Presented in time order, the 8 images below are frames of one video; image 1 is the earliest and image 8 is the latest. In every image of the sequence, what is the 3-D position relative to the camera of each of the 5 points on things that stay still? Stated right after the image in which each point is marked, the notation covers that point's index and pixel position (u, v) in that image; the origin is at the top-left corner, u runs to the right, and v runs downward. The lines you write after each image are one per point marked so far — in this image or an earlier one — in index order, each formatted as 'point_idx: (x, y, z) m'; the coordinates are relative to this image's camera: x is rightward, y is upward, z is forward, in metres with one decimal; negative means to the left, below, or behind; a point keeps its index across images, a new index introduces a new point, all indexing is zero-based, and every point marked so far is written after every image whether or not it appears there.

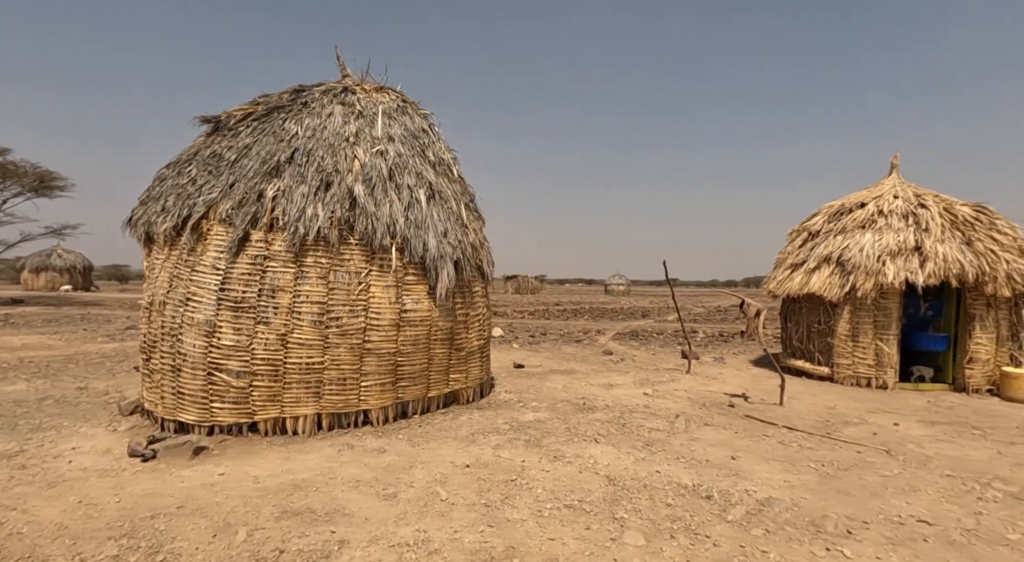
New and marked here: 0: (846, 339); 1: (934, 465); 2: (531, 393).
0: (+5.8, -1.0, +9.5) m
1: (+4.0, -1.8, +5.3) m
2: (+0.3, -1.7, +8.2) m
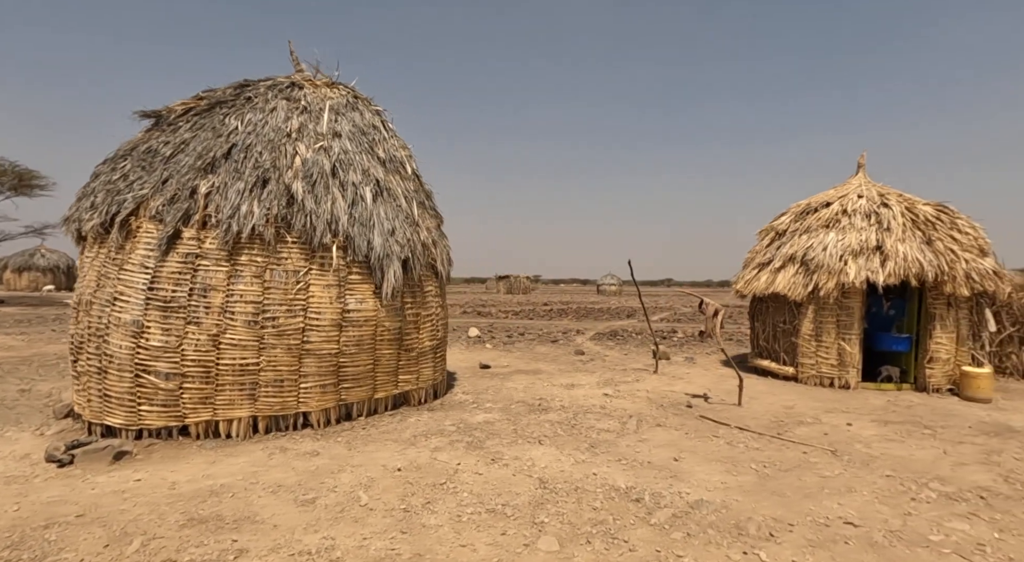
0: (+5.2, -1.0, +9.5) m
1: (+3.5, -1.8, +5.2) m
2: (-0.3, -1.7, +8.1) m
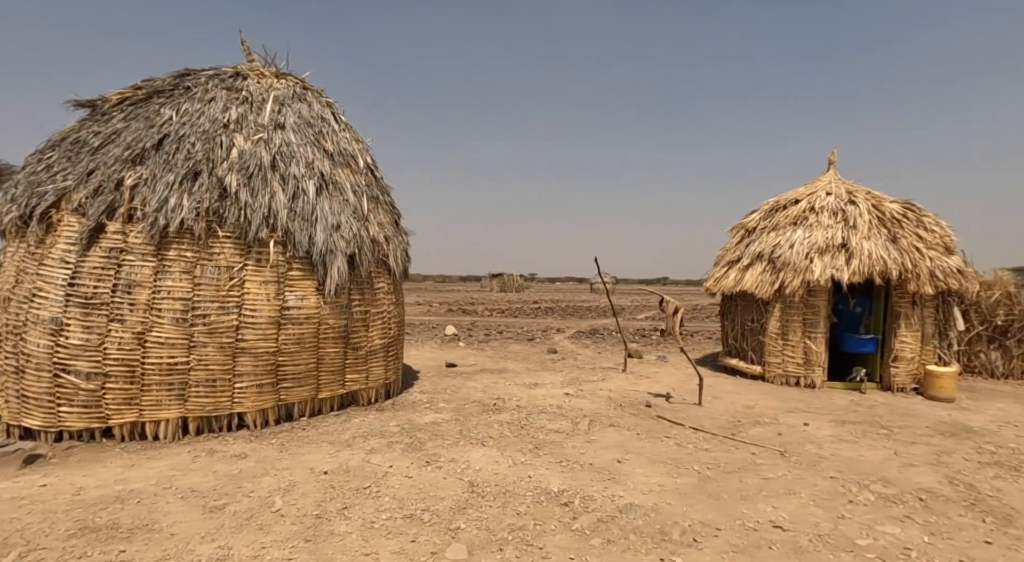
0: (+4.5, -1.0, +9.4) m
1: (+2.9, -1.7, +5.1) m
2: (-0.9, -1.6, +8.0) m
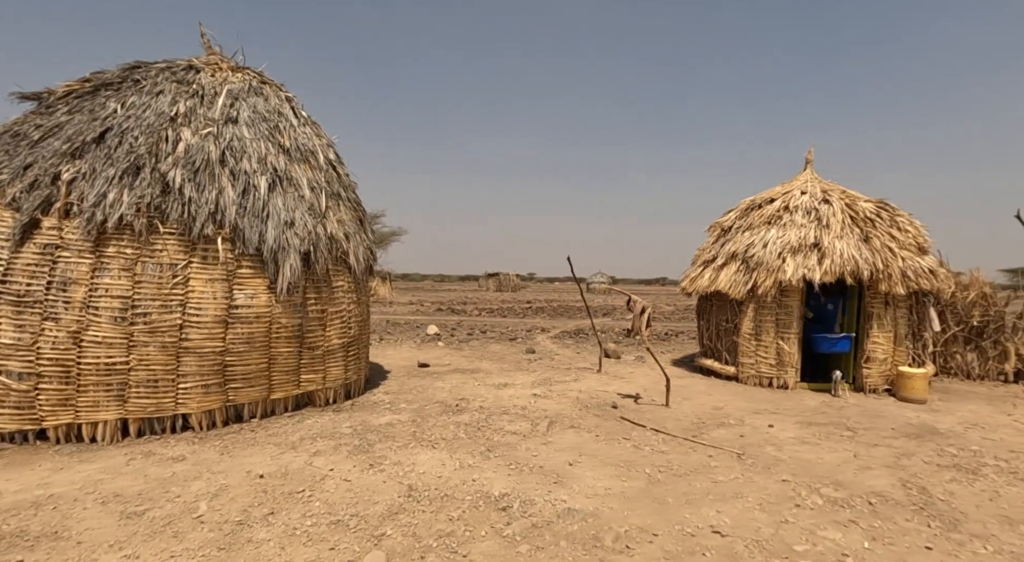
0: (+4.0, -1.0, +9.4) m
1: (+2.4, -1.7, +5.0) m
2: (-1.4, -1.6, +7.8) m
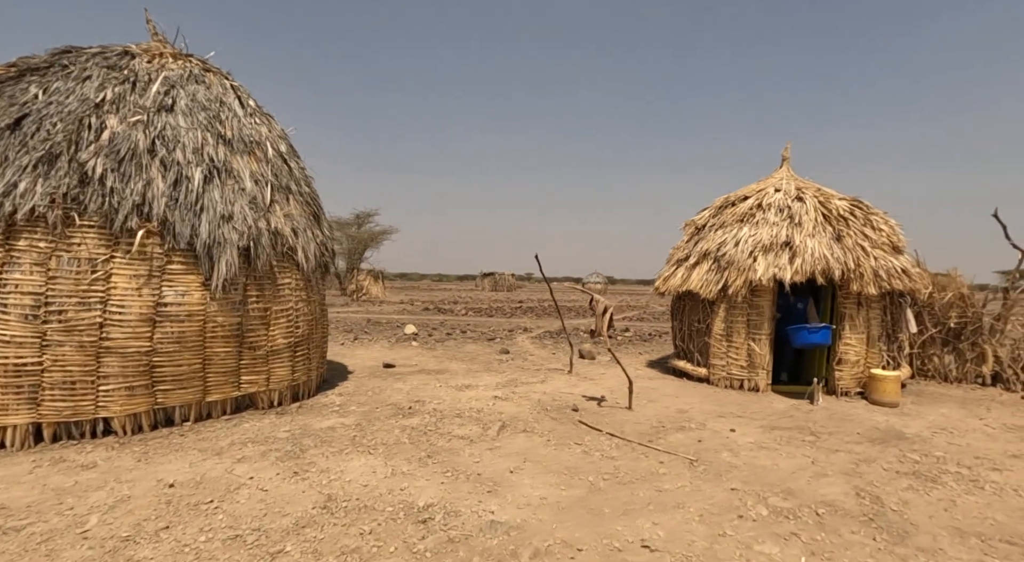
0: (+3.5, -0.9, +9.1) m
1: (+1.9, -1.7, +4.8) m
2: (-2.0, -1.6, +7.6) m
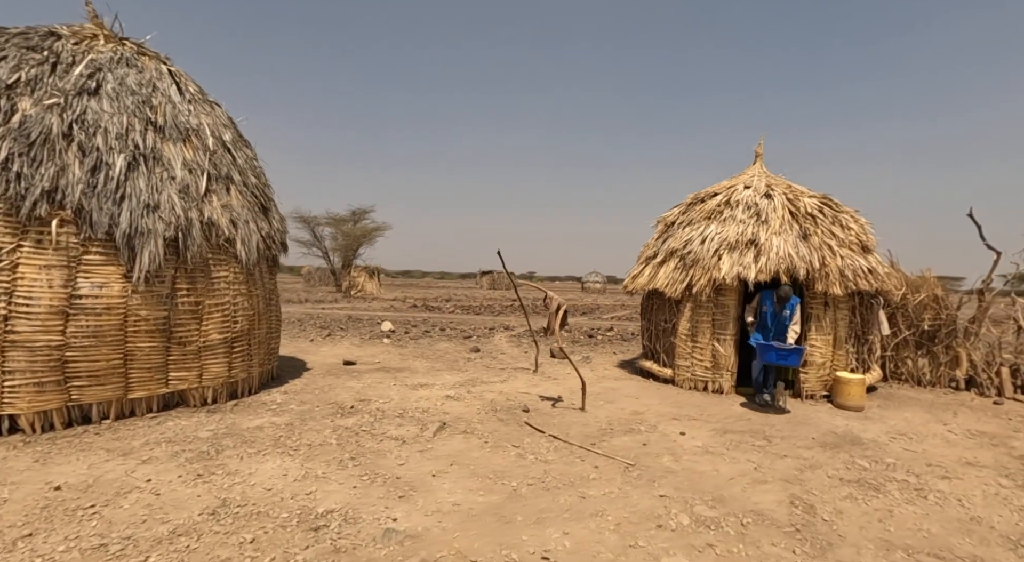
0: (+2.8, -0.9, +8.9) m
1: (+1.3, -1.7, +4.6) m
2: (-2.7, -1.5, +7.3) m
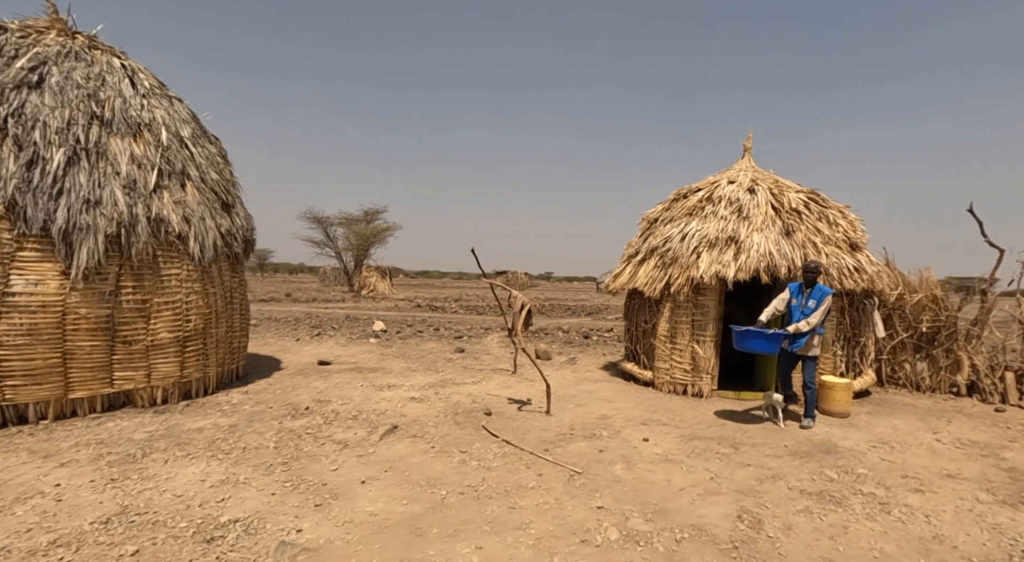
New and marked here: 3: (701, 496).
0: (+2.4, -0.9, +8.6) m
1: (+0.7, -1.7, +4.3) m
2: (-3.1, -1.5, +7.2) m
3: (+1.5, -1.7, +4.4) m
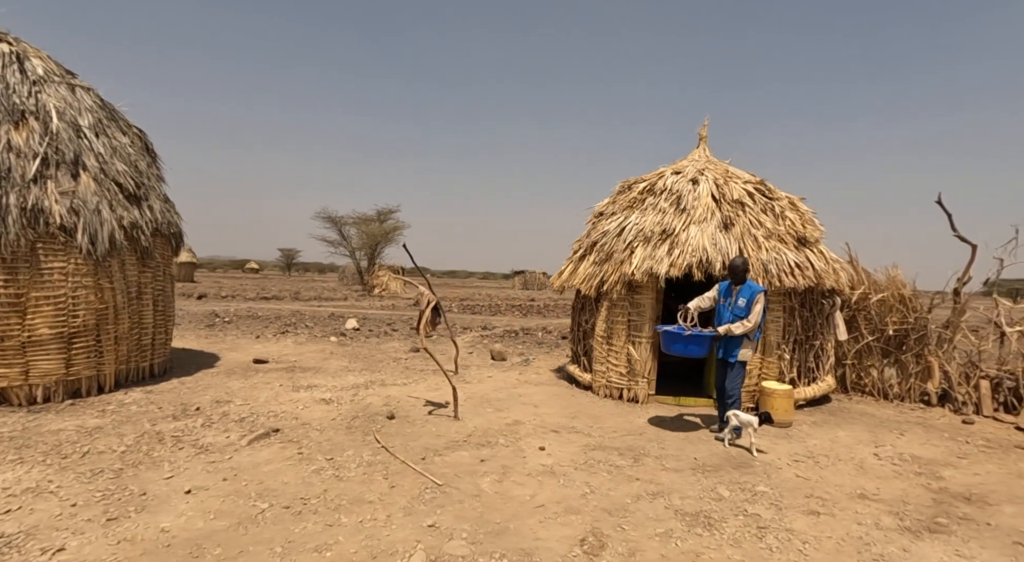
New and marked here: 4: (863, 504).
0: (+1.4, -0.9, +8.2) m
1: (-0.4, -1.6, +3.9) m
2: (-4.2, -1.4, +6.9) m
3: (+0.3, -1.7, +4.0) m
4: (+3.0, -1.9, +4.7) m
